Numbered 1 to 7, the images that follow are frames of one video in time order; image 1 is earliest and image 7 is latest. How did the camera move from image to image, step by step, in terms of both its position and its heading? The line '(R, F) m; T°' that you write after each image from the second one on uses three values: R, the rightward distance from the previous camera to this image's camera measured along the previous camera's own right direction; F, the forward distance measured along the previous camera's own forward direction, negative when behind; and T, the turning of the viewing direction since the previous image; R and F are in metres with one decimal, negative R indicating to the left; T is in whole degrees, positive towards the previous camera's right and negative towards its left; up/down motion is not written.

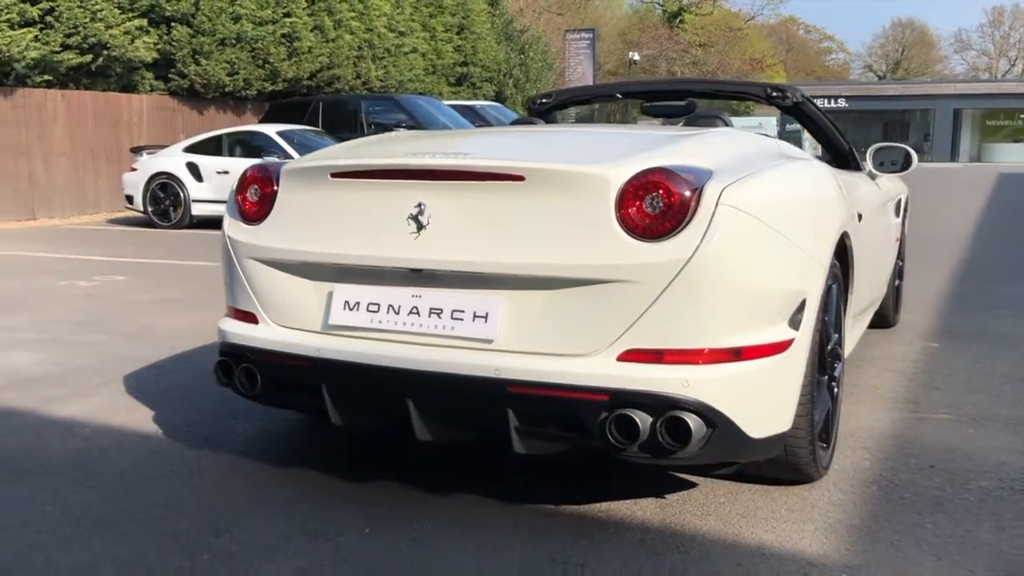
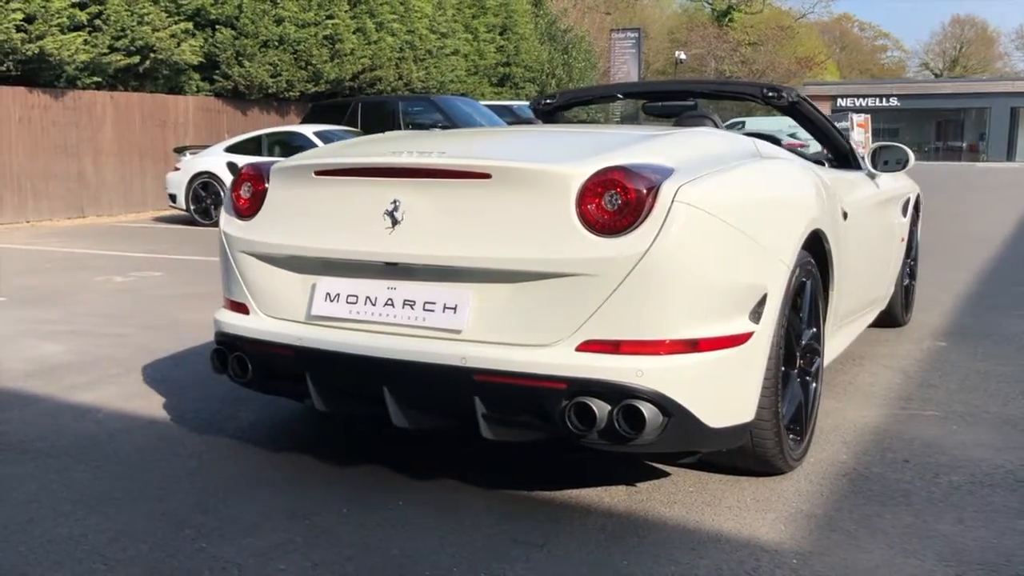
(+0.3, -0.1) m; -3°
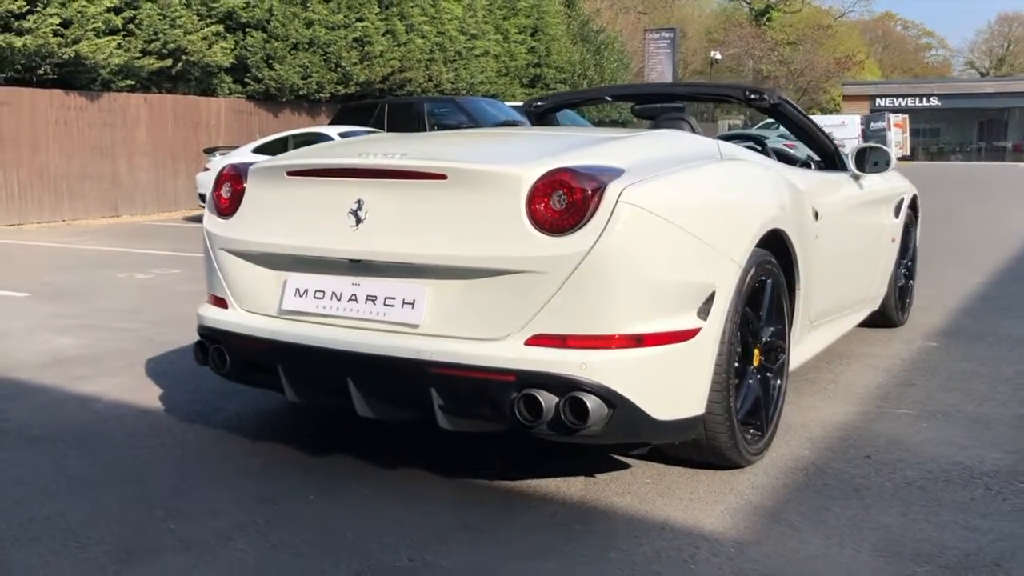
(+0.3, -0.1) m; -2°
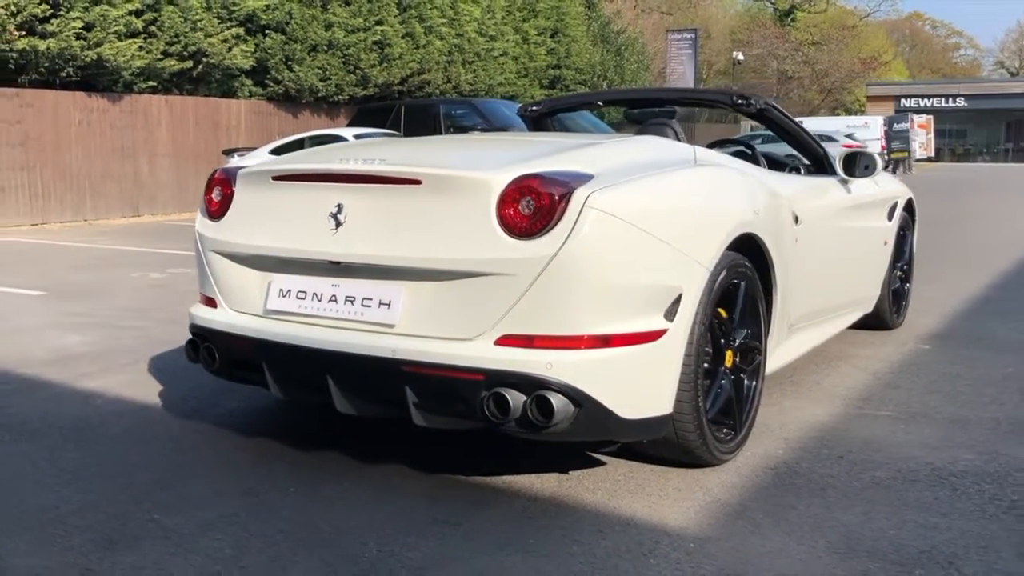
(+0.2, -0.1) m; -2°
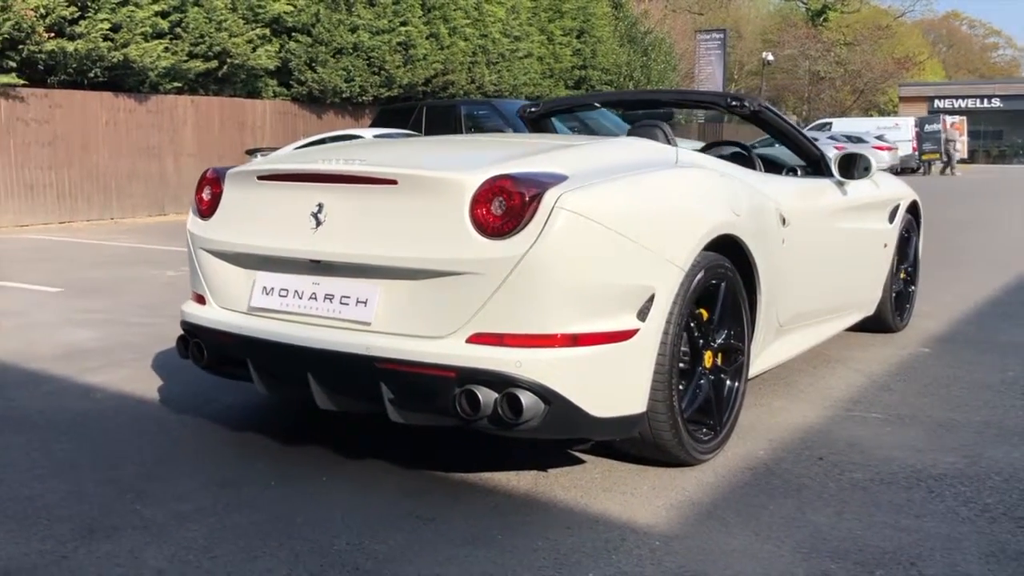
(+0.2, 0.0) m; -2°
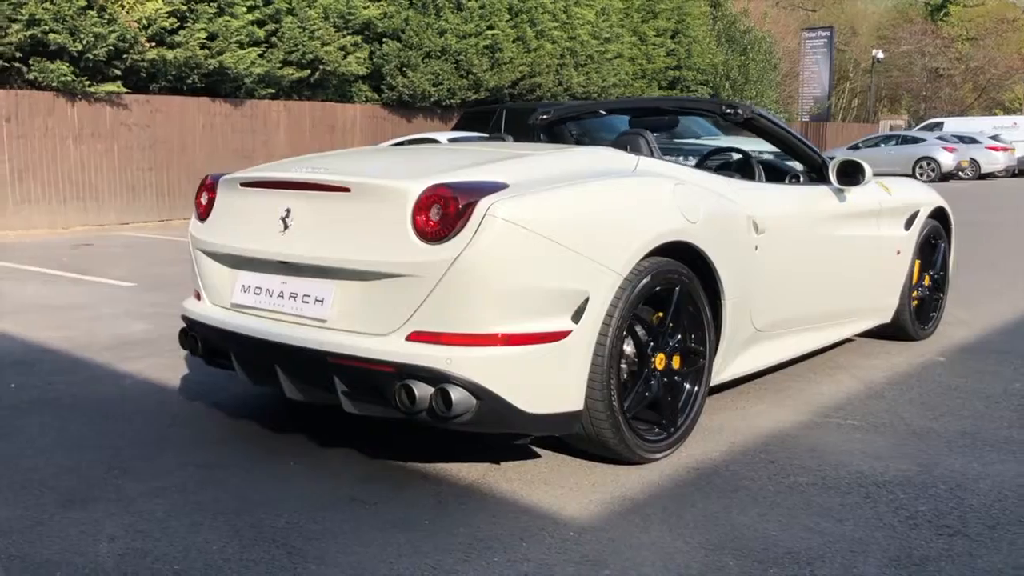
(+0.7, -0.2) m; -7°
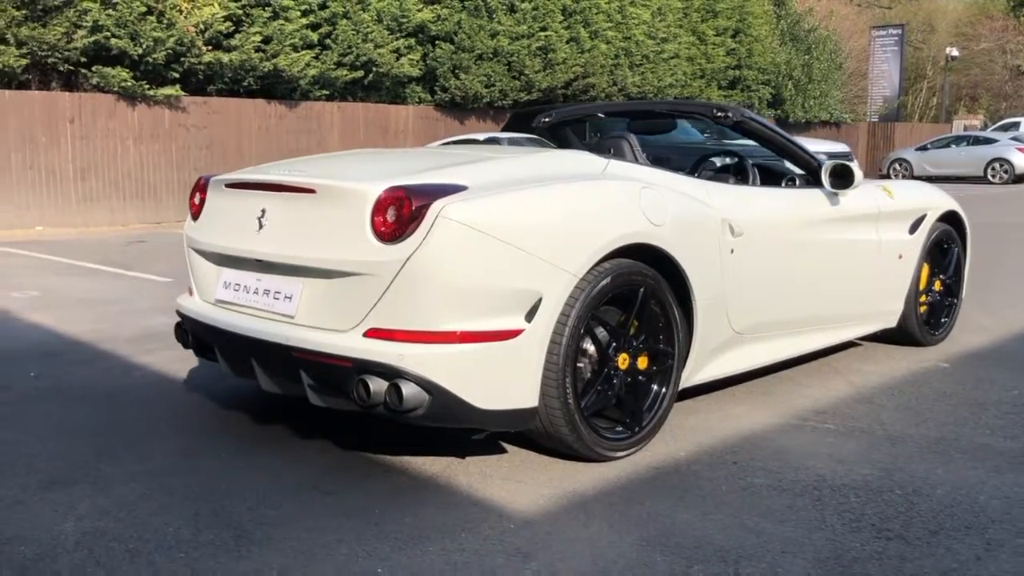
(+0.5, -0.1) m; -4°
